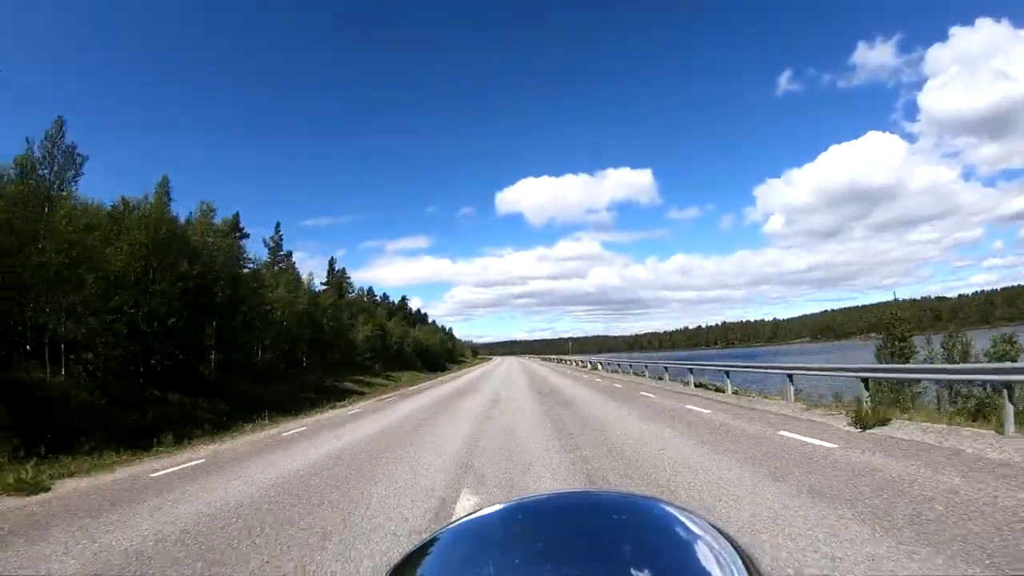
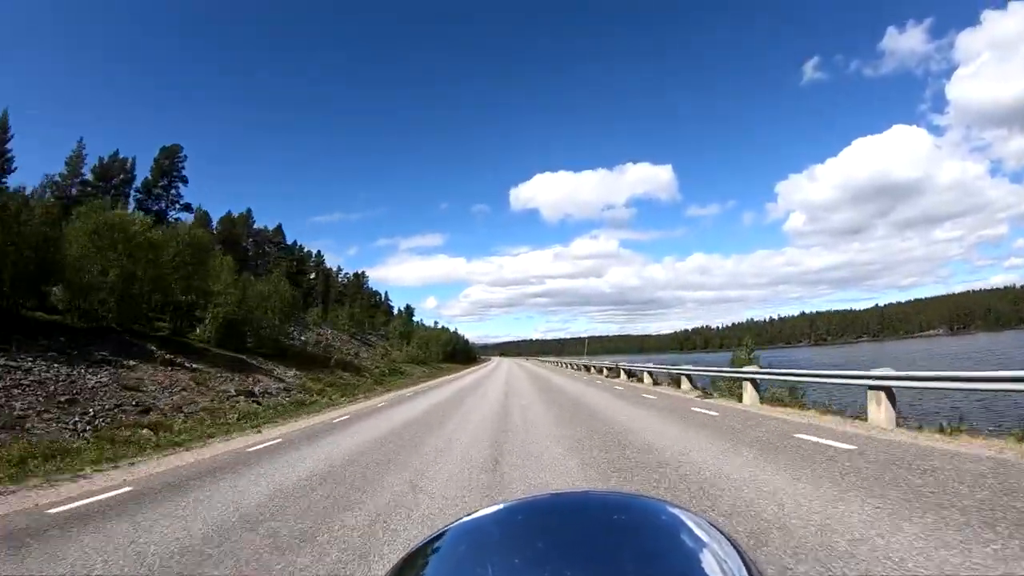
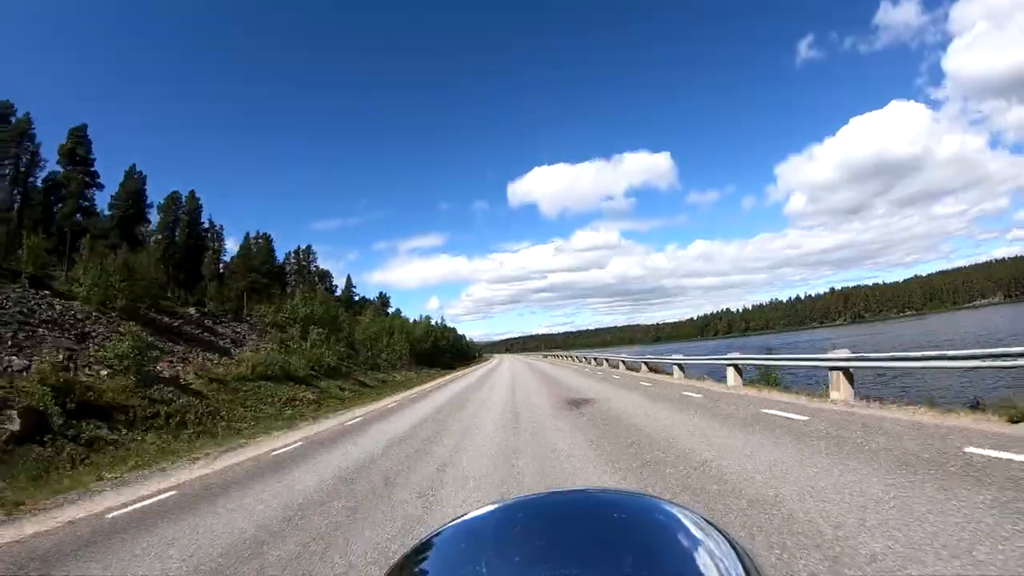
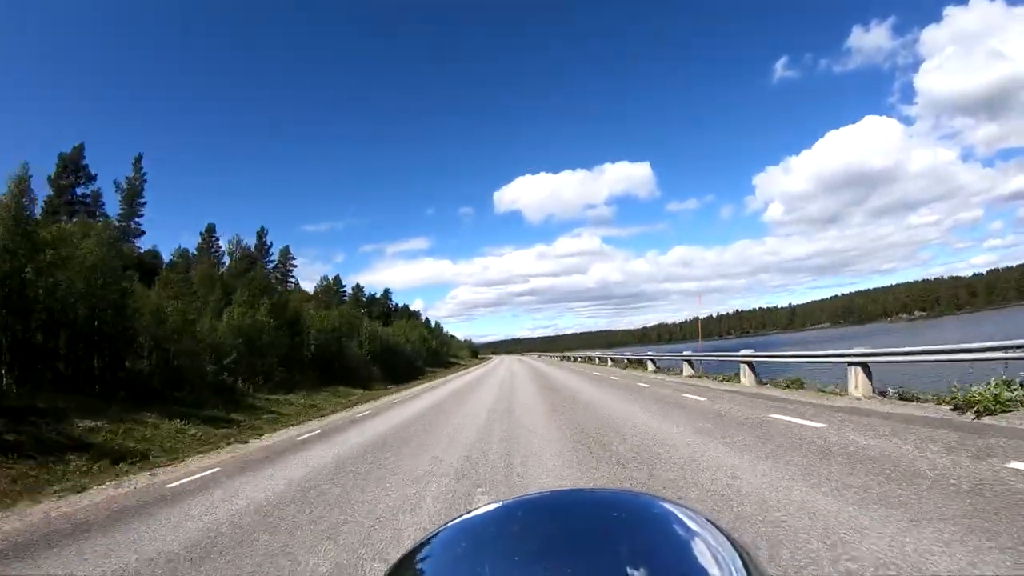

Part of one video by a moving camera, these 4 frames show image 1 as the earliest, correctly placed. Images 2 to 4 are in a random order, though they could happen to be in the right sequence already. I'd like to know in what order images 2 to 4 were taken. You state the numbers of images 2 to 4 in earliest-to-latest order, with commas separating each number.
4, 2, 3
